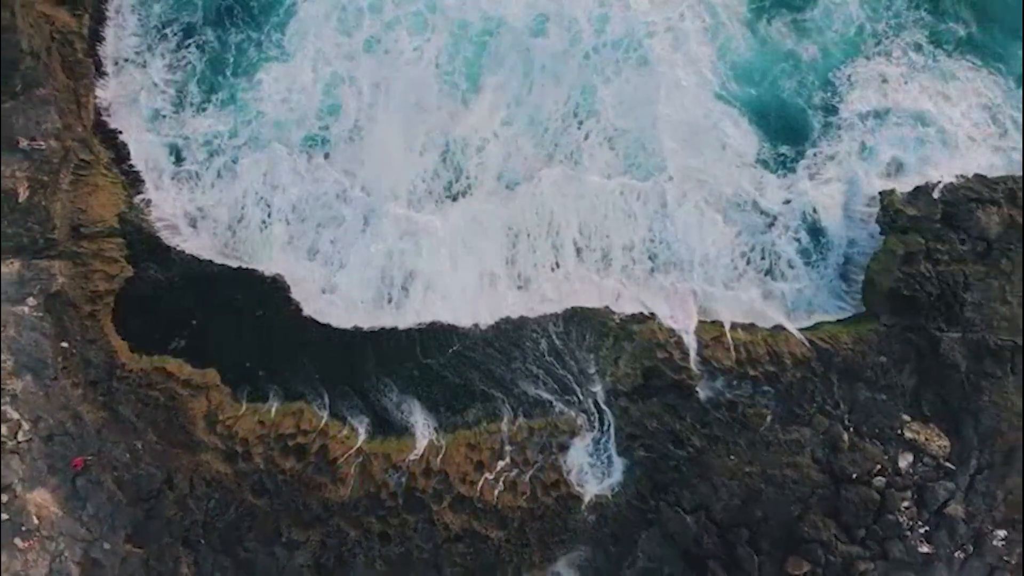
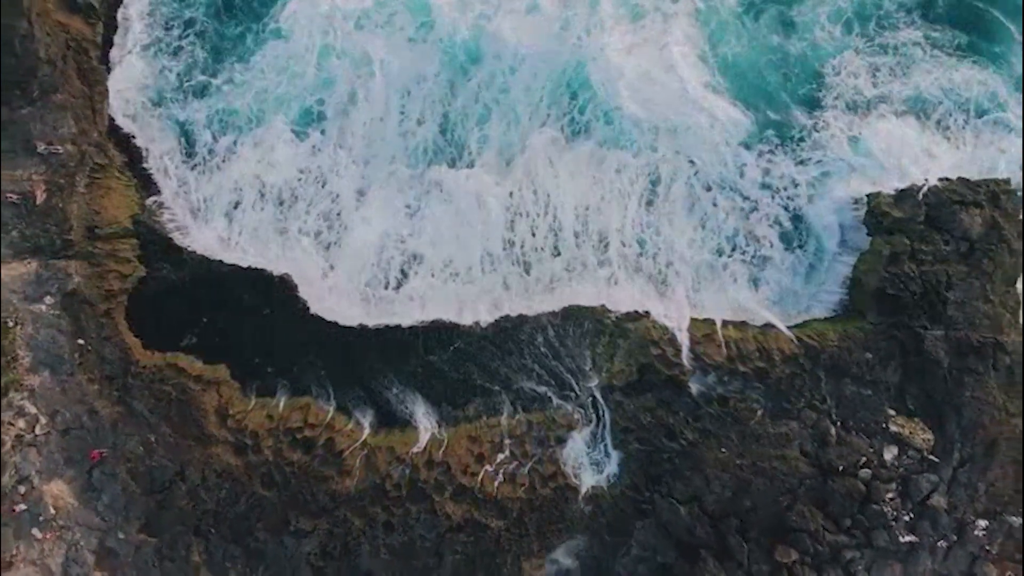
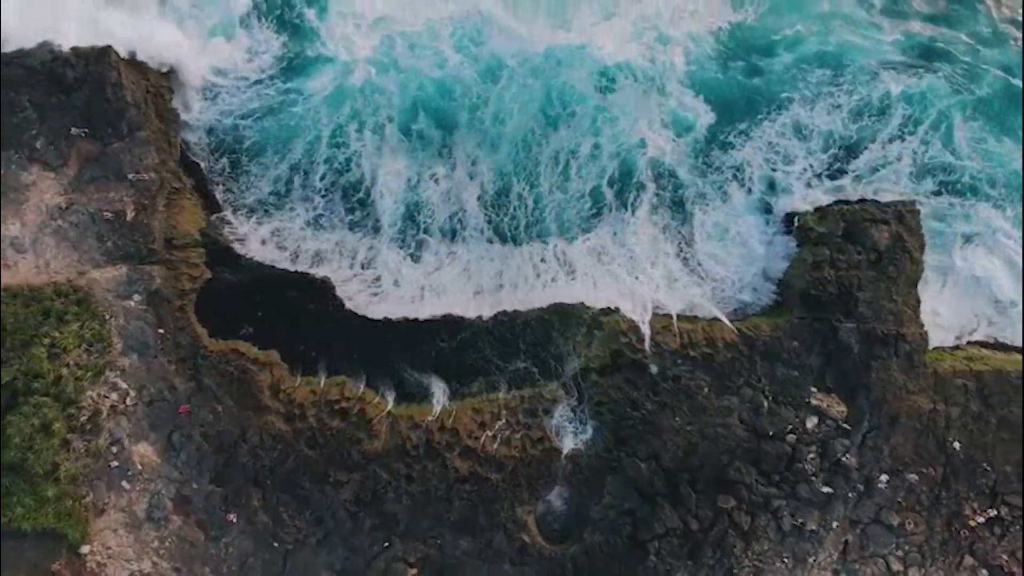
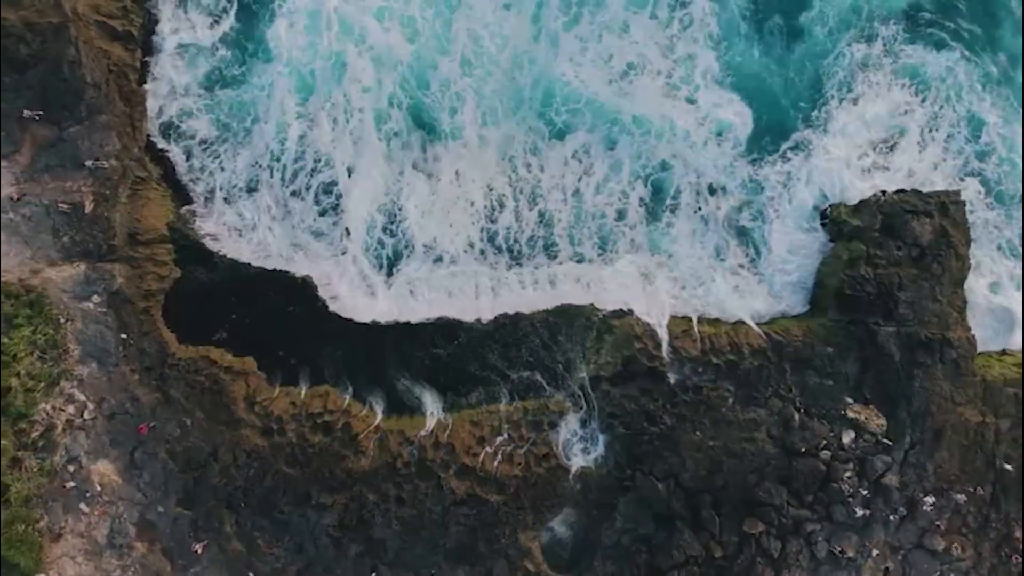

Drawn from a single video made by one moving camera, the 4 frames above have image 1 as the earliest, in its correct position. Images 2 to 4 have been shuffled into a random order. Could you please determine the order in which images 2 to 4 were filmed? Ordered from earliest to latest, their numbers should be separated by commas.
2, 4, 3
